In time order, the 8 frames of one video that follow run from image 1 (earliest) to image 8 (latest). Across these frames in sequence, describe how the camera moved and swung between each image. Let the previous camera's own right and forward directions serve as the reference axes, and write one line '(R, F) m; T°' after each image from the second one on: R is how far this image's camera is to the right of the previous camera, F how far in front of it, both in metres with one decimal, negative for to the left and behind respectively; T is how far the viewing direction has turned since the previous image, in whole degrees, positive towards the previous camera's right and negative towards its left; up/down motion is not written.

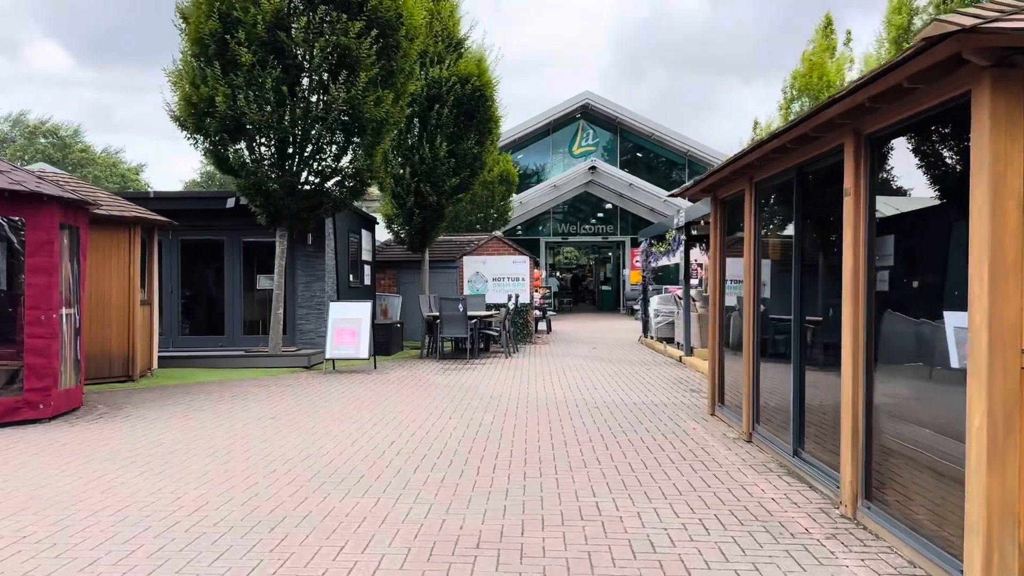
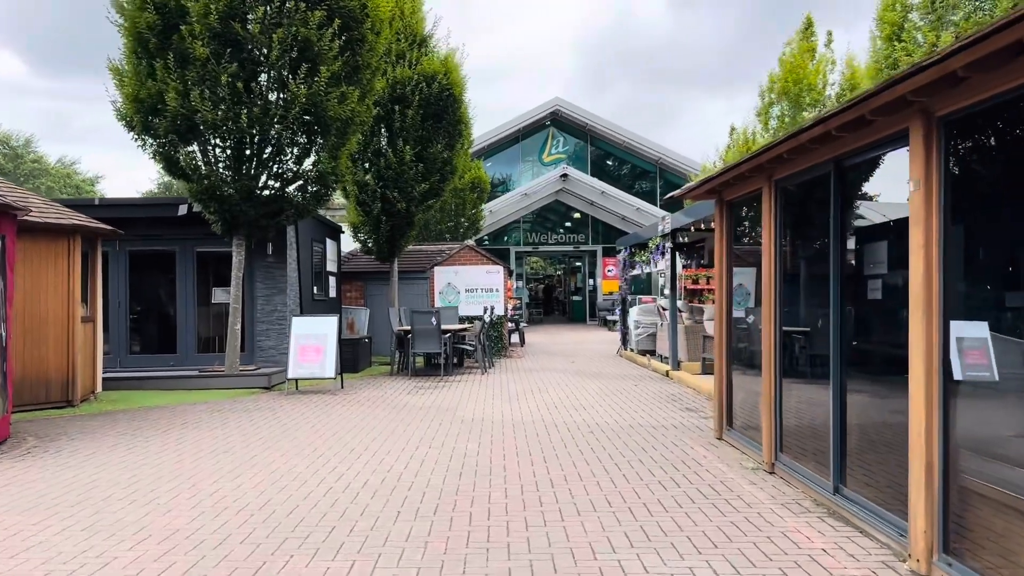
(-0.2, +0.8) m; +3°
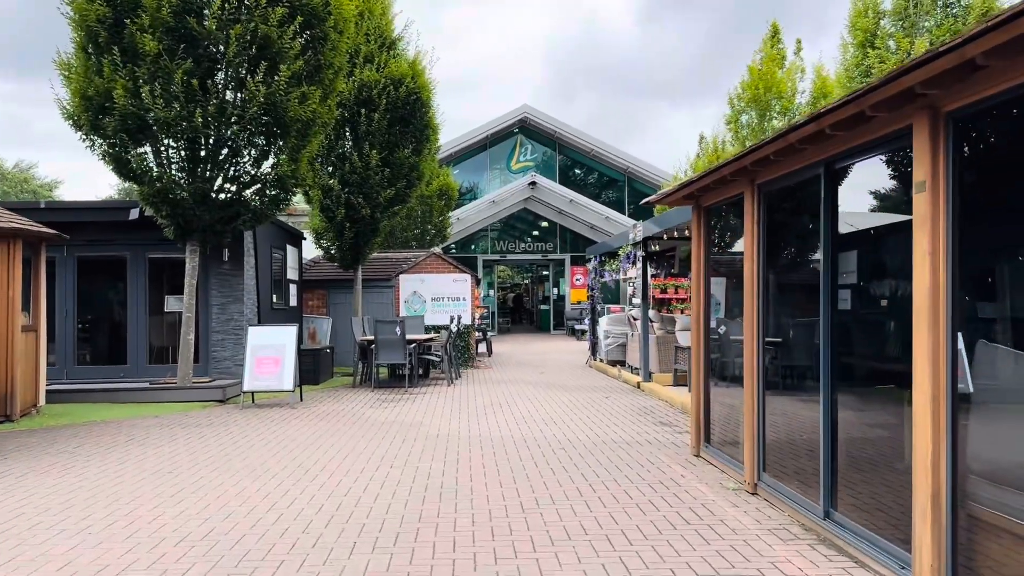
(0.0, +0.4) m; +2°
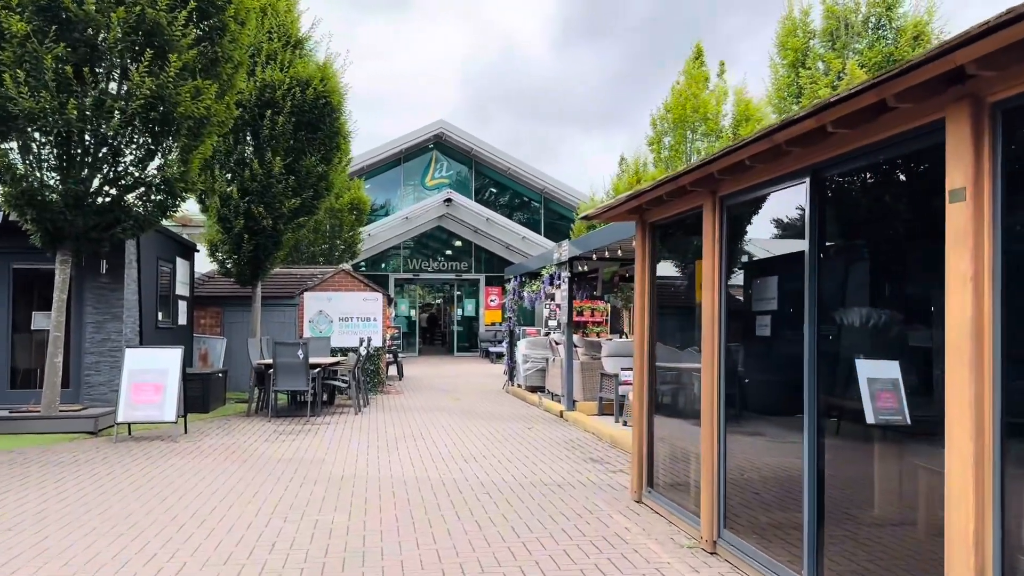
(-0.1, +0.9) m; +6°
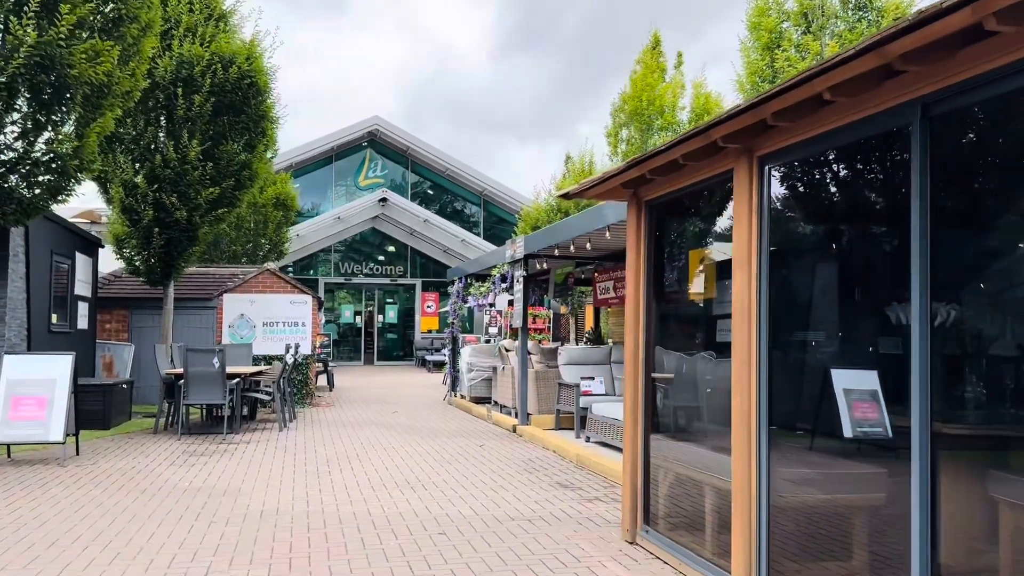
(-0.2, +1.2) m; +5°
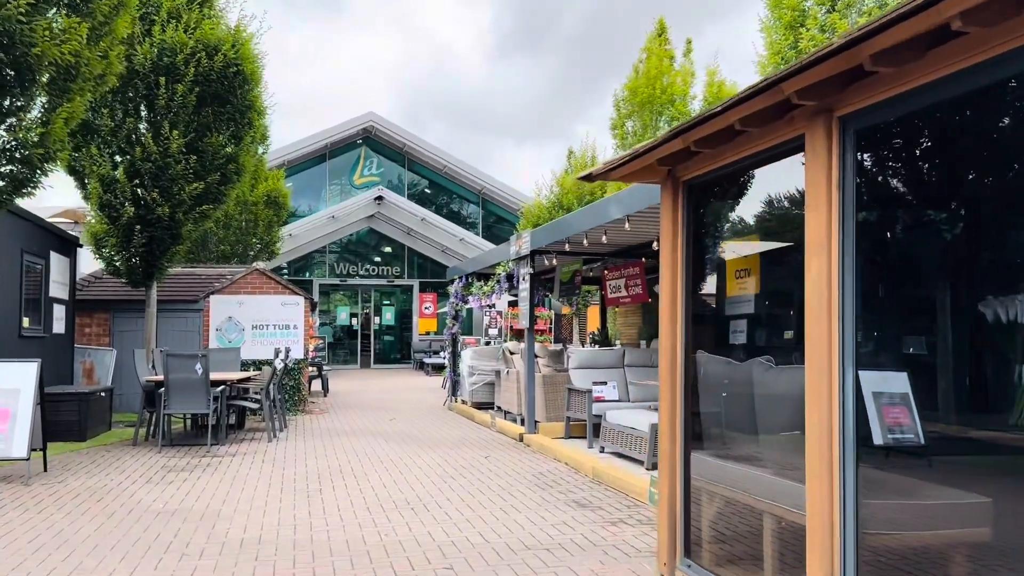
(-0.1, +0.7) m; 0°
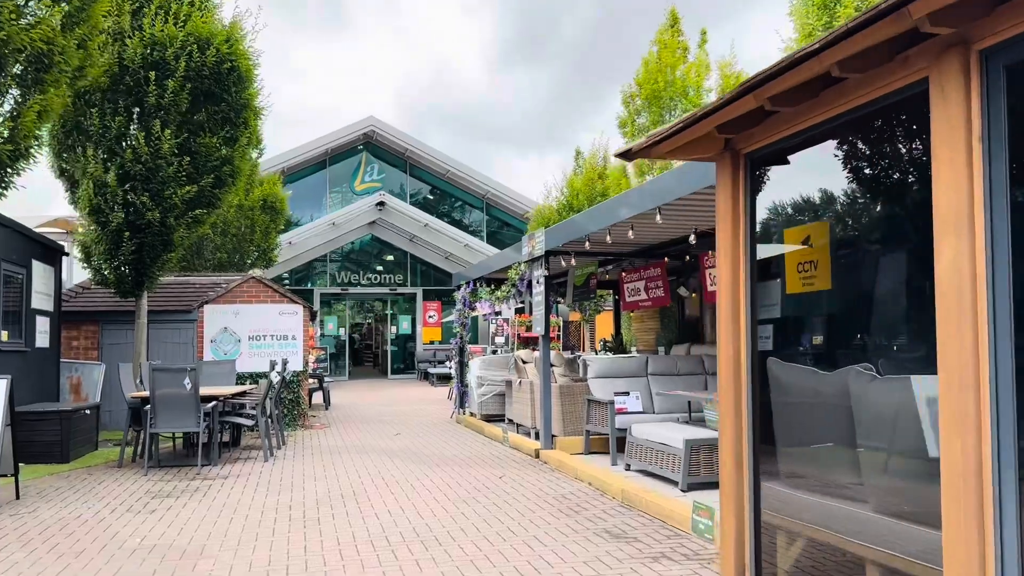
(-0.1, +0.7) m; 0°
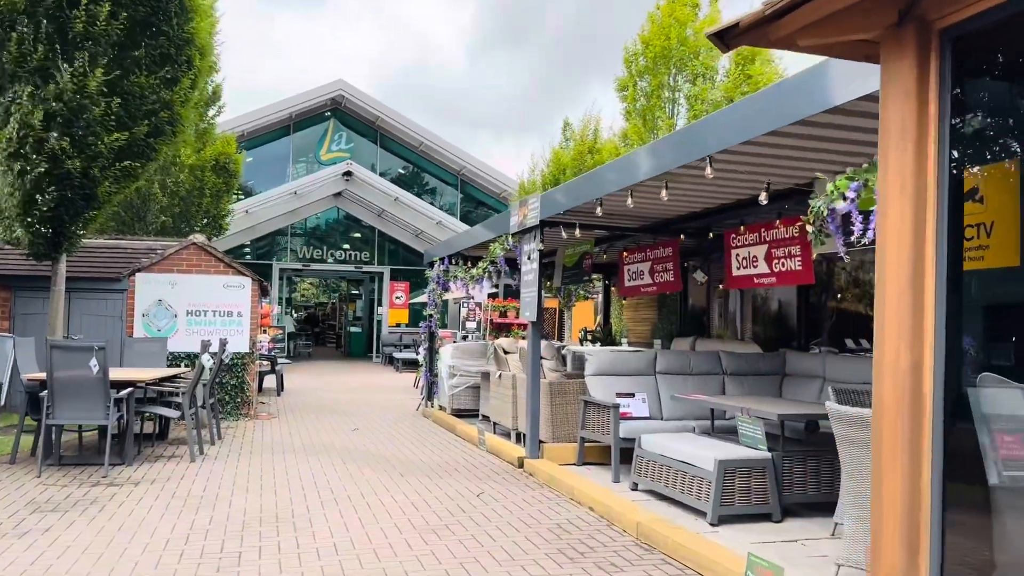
(-0.2, +1.5) m; +2°
